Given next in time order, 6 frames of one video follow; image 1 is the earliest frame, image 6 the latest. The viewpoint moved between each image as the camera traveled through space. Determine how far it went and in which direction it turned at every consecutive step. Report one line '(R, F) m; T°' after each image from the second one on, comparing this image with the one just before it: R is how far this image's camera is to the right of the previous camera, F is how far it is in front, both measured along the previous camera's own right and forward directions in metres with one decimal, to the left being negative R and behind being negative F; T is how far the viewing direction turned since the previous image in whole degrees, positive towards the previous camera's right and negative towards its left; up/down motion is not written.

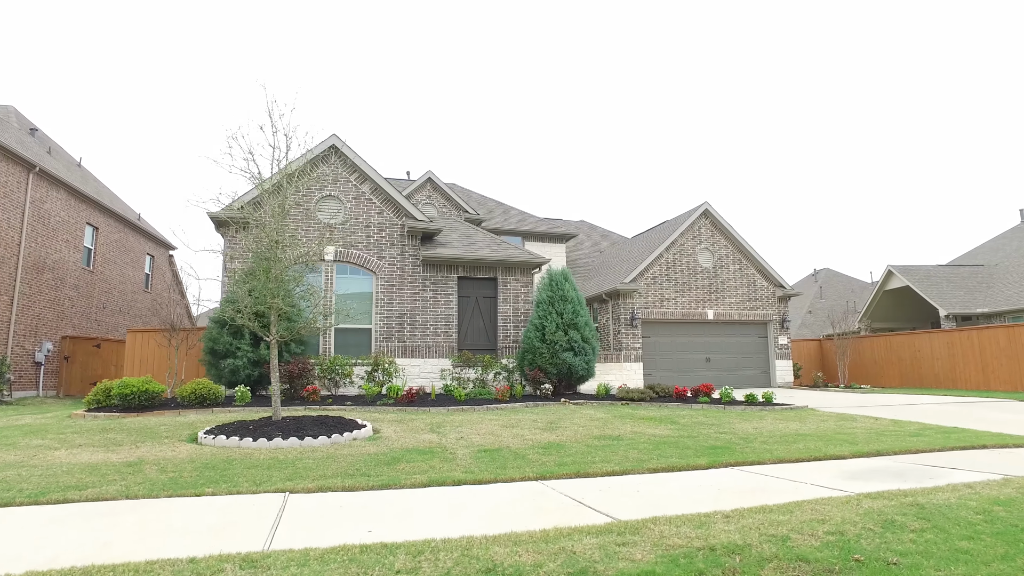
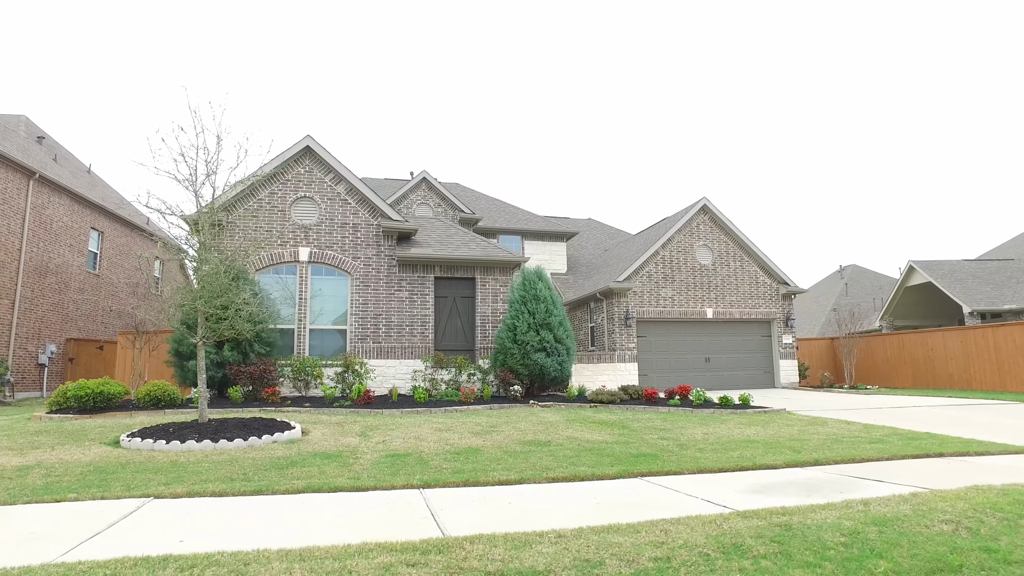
(+1.5, +0.3) m; -4°
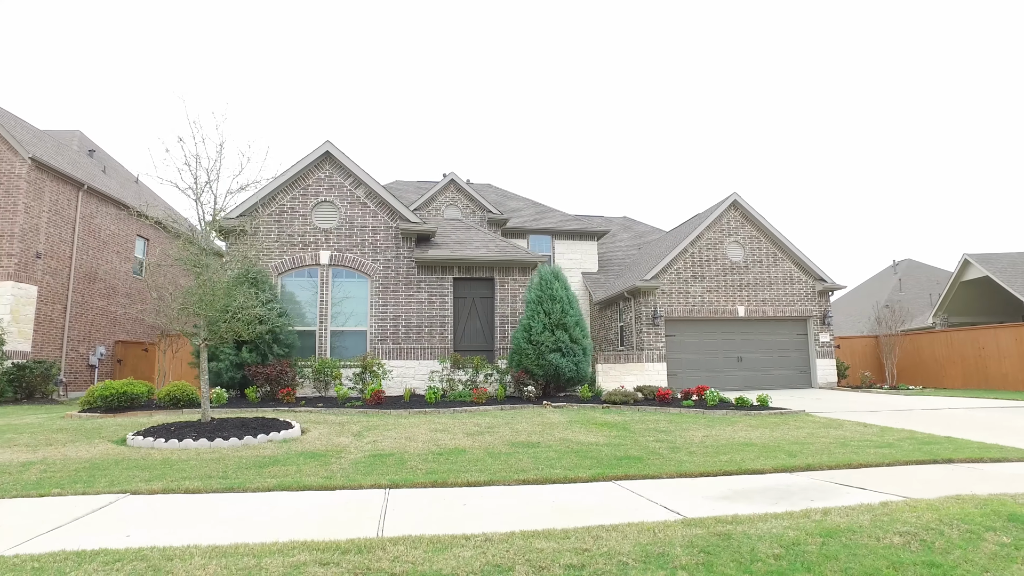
(+0.8, +0.1) m; -5°
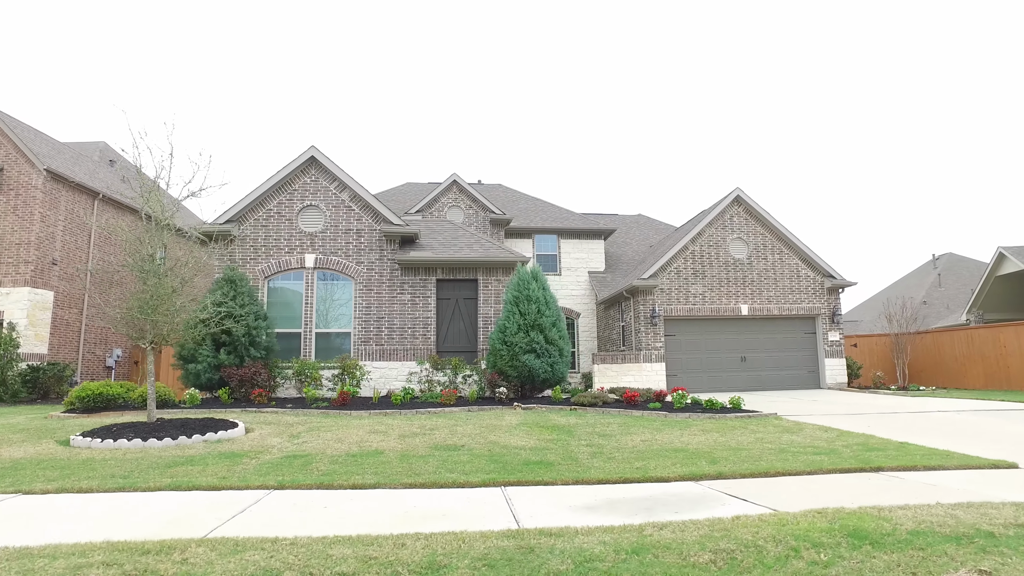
(+1.6, +0.1) m; -5°
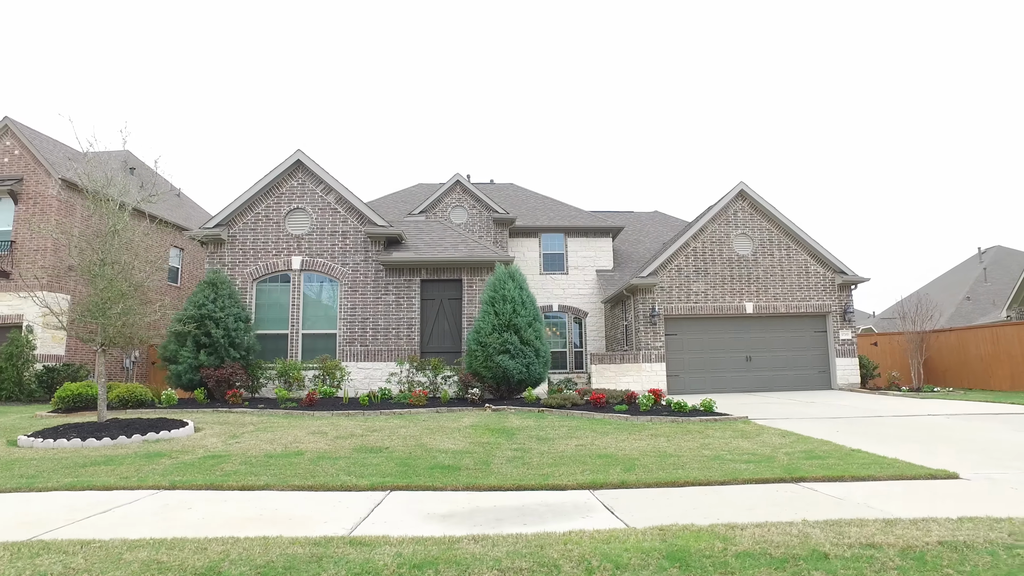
(+1.6, +0.3) m; -5°
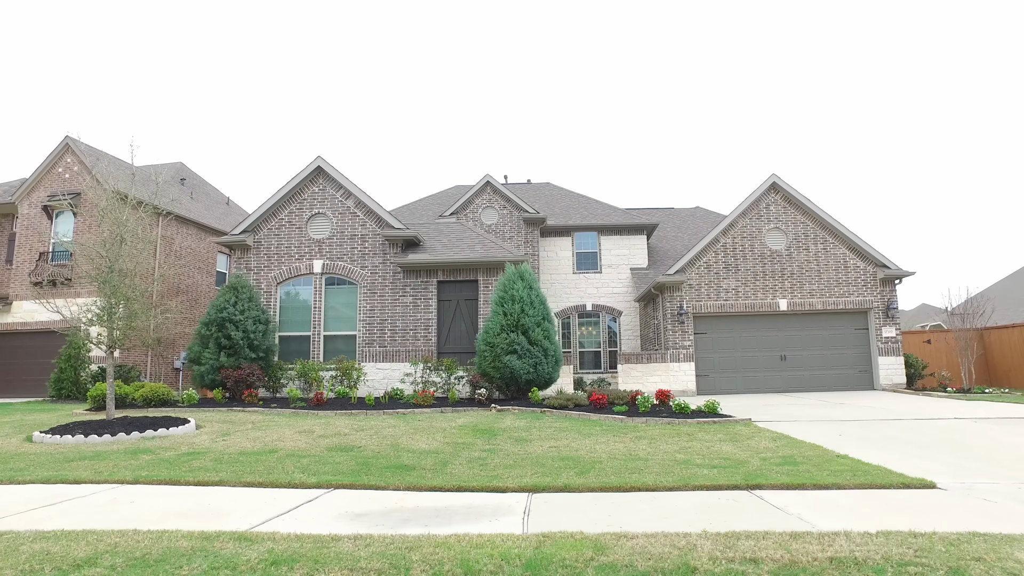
(+1.2, +0.2) m; -6°
